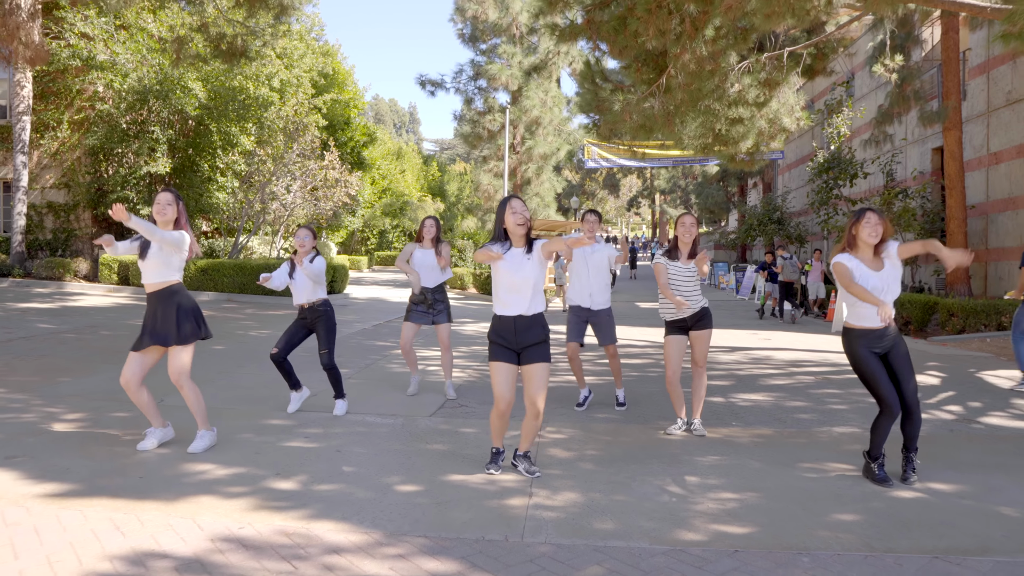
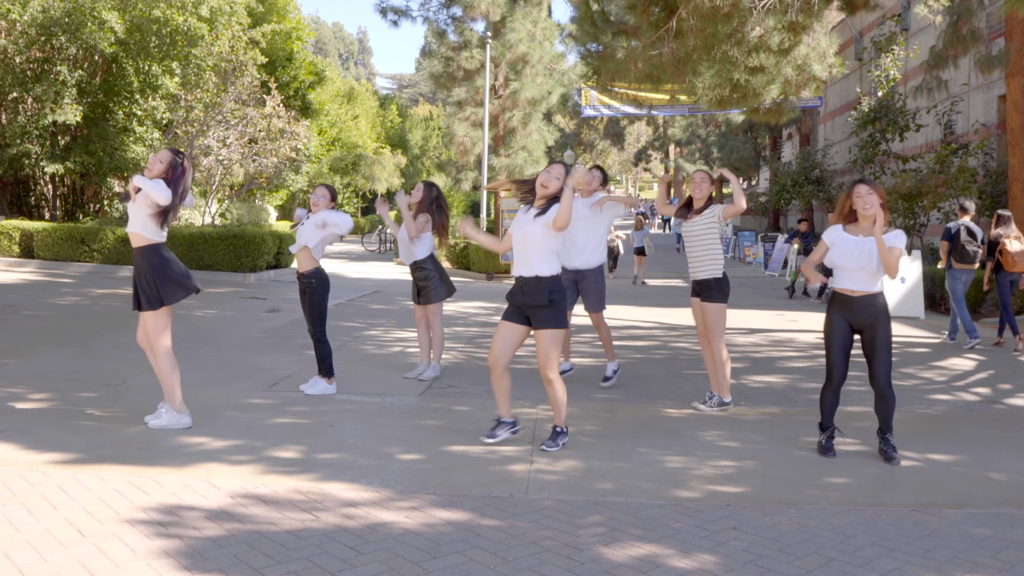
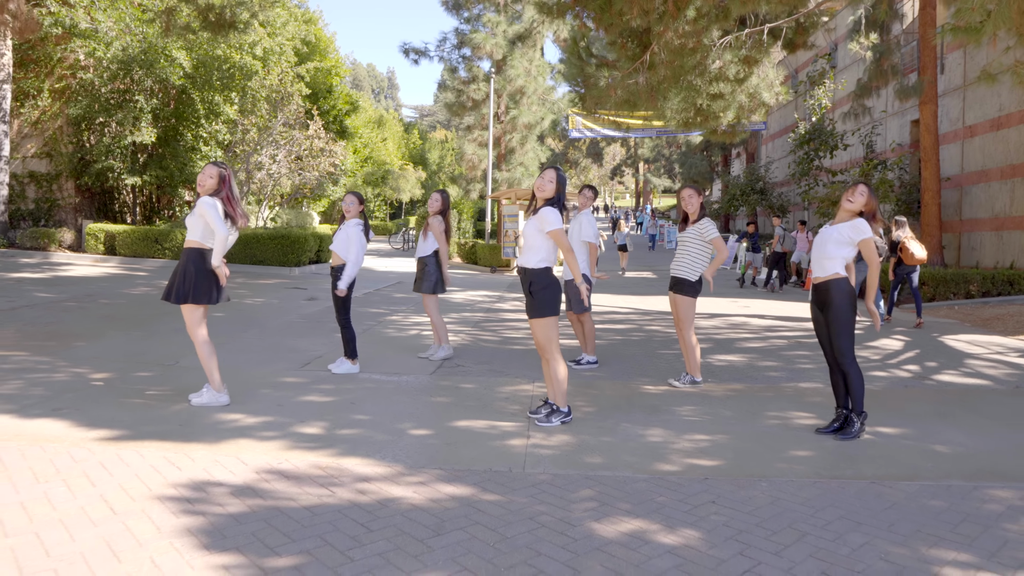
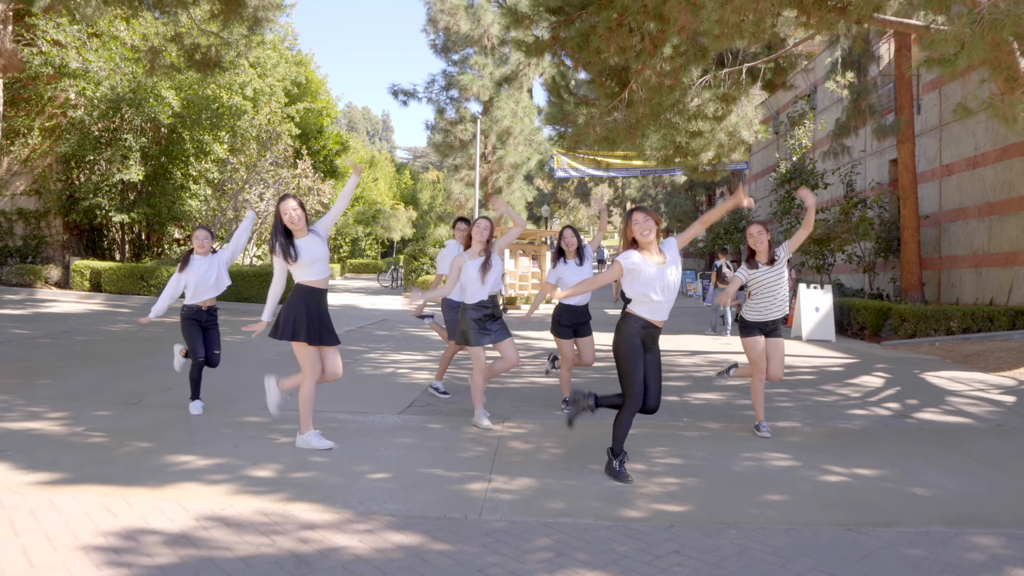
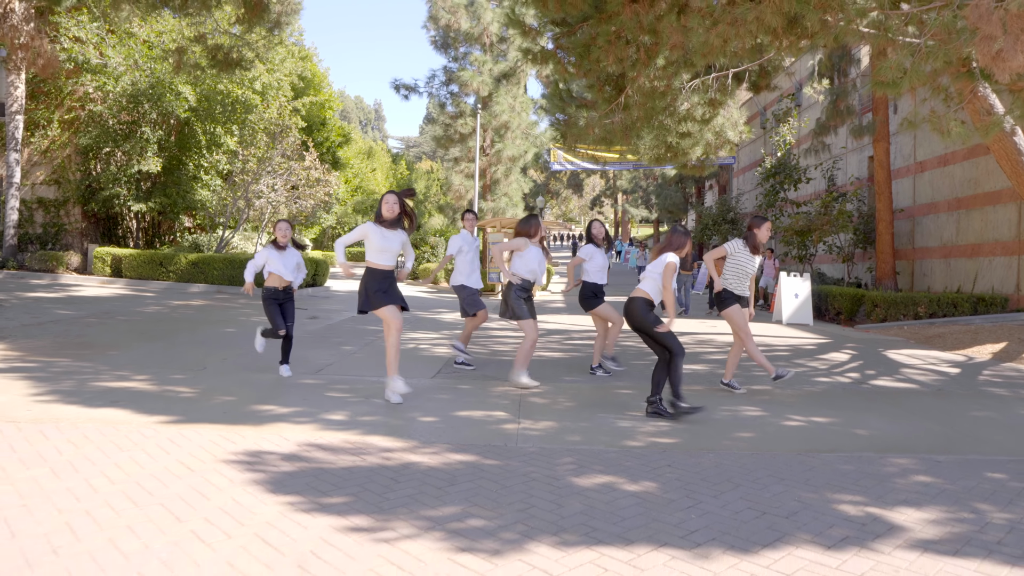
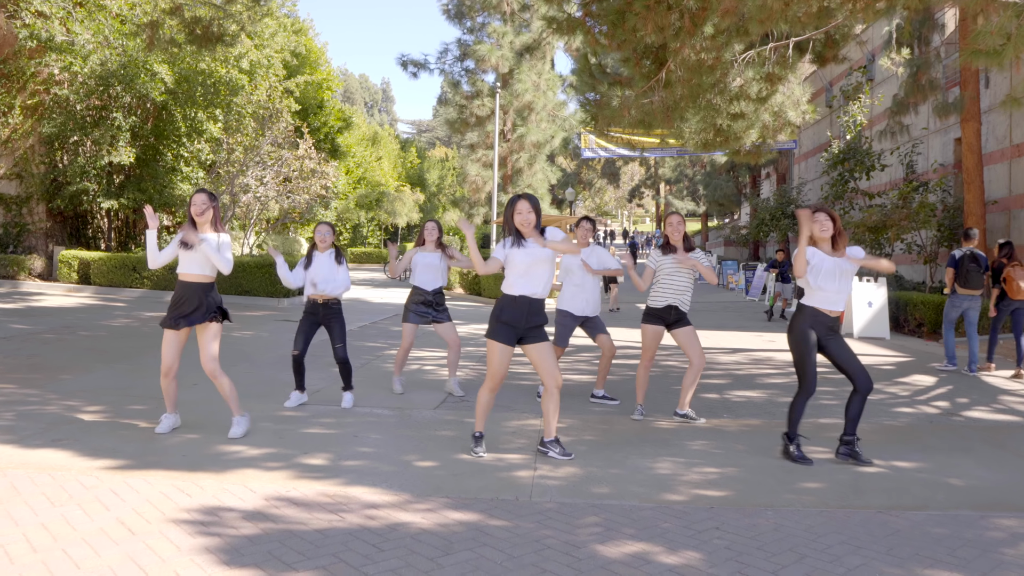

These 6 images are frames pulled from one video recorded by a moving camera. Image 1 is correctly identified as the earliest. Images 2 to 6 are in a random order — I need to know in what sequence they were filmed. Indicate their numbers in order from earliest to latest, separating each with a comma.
6, 2, 3, 4, 5
